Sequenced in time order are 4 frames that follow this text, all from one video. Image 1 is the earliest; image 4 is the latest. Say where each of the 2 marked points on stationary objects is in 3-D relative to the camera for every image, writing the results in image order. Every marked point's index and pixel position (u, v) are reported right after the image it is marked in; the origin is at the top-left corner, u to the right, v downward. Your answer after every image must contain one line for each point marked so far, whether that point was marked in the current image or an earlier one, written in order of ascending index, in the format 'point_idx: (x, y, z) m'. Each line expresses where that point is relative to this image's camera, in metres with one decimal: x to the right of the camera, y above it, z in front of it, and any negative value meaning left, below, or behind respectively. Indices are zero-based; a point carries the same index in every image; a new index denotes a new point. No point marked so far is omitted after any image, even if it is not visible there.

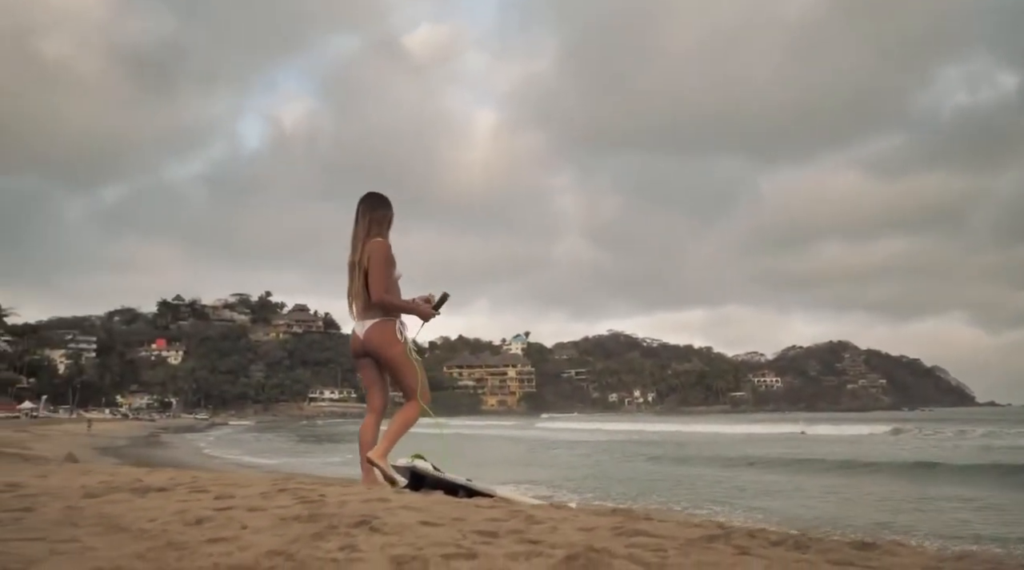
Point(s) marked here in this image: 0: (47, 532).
0: (-1.2, -0.6, +2.2) m
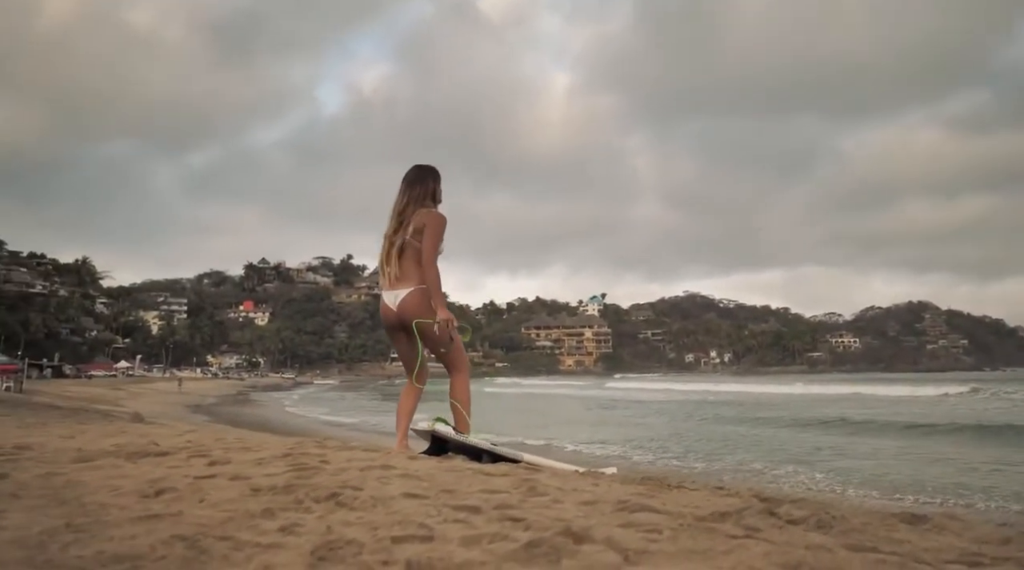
0: (-1.2, -0.6, +2.8) m
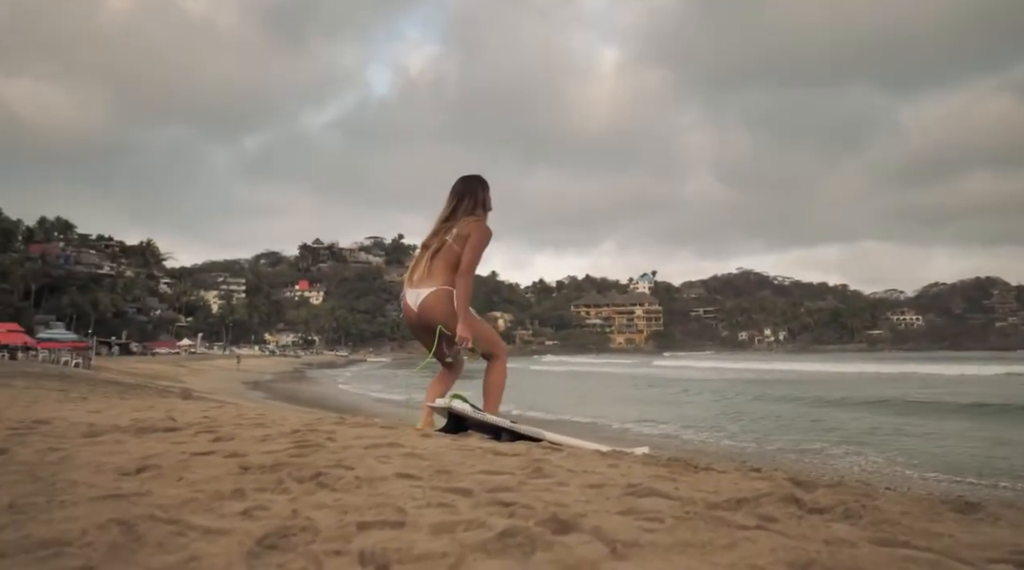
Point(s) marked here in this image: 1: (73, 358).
0: (-1.2, -0.6, +2.8) m
1: (-9.8, -1.6, +18.8) m
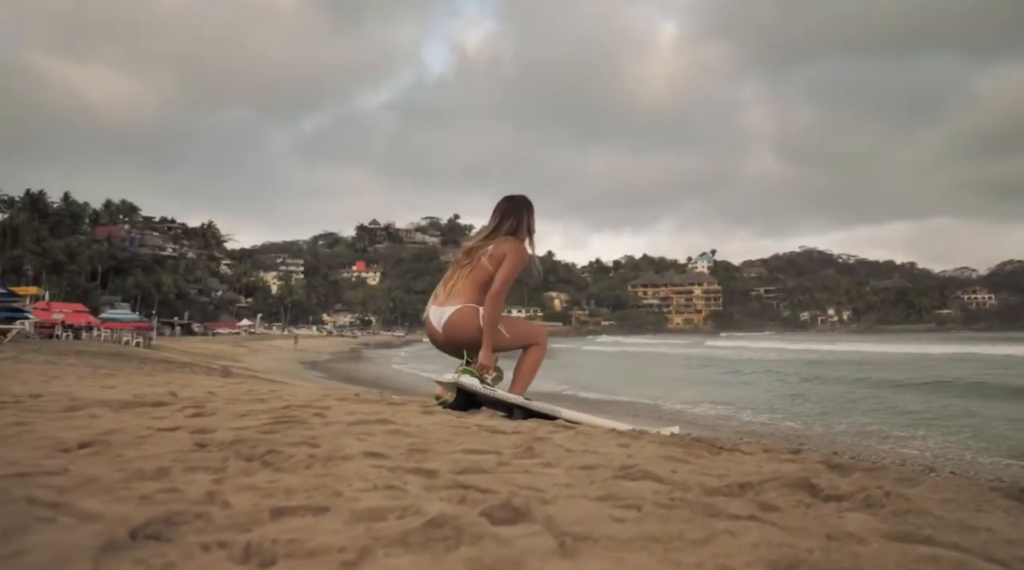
0: (-1.1, -0.5, +2.7) m
1: (-8.6, -1.2, +19.3) m
